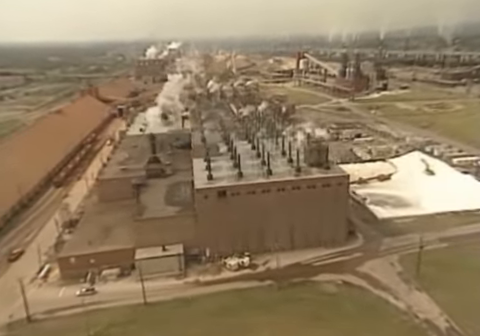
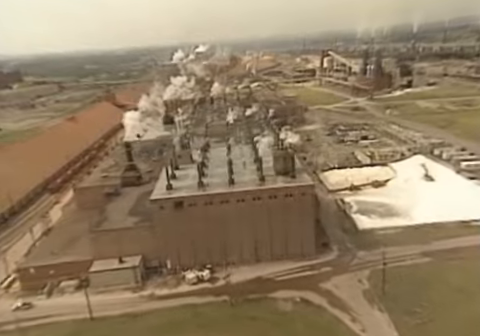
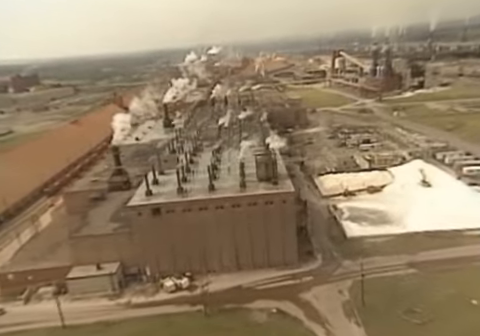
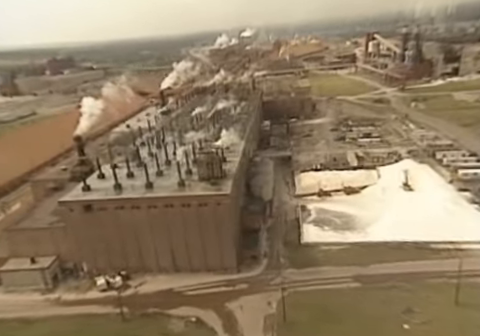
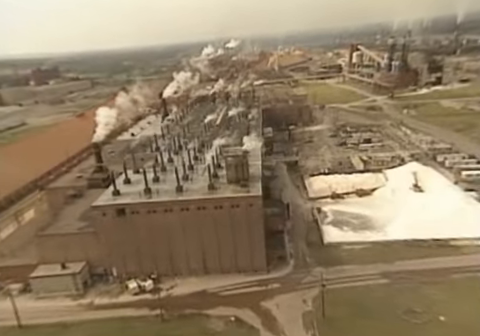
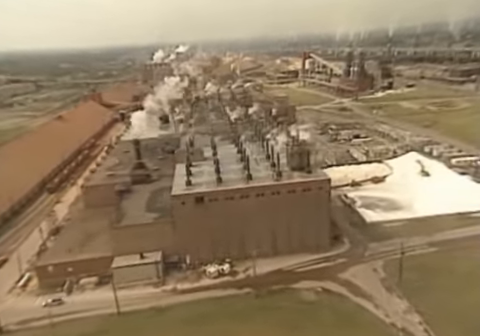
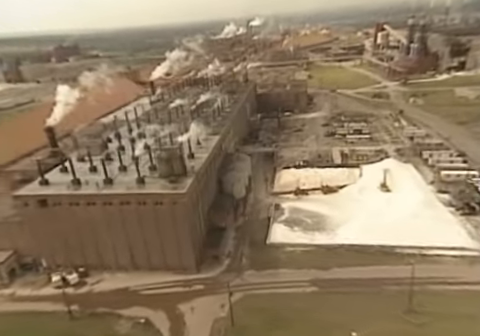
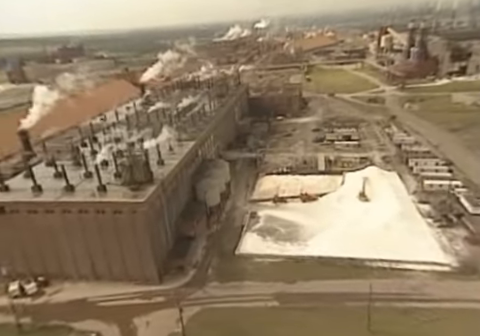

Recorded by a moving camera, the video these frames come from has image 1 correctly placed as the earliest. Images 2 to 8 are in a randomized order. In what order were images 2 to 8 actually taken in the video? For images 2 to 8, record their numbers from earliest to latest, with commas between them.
6, 2, 3, 5, 4, 7, 8
